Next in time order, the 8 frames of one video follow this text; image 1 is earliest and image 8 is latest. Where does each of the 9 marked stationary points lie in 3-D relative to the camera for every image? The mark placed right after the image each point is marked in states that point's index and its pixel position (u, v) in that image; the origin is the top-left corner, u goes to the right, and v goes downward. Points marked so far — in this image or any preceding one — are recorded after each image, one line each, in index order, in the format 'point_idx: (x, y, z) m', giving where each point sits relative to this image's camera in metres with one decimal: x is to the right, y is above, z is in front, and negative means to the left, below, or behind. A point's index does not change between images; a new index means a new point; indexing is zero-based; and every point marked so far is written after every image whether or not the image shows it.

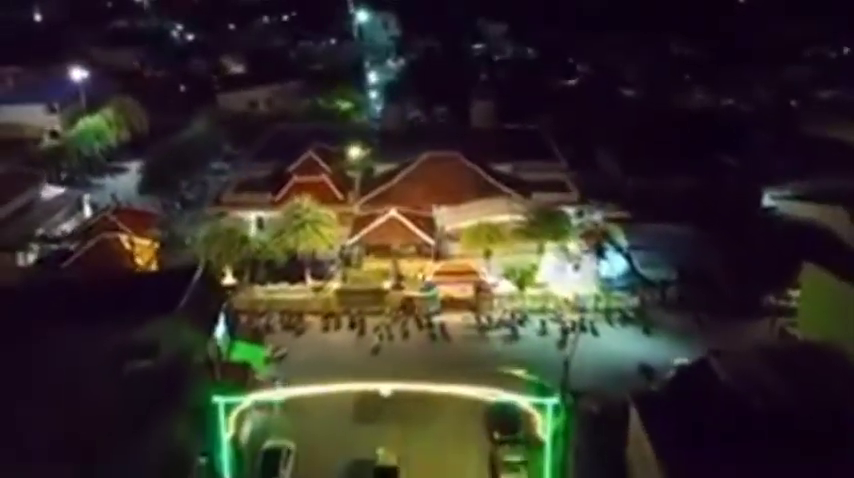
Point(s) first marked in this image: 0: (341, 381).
0: (-0.7, -1.2, +8.3) m
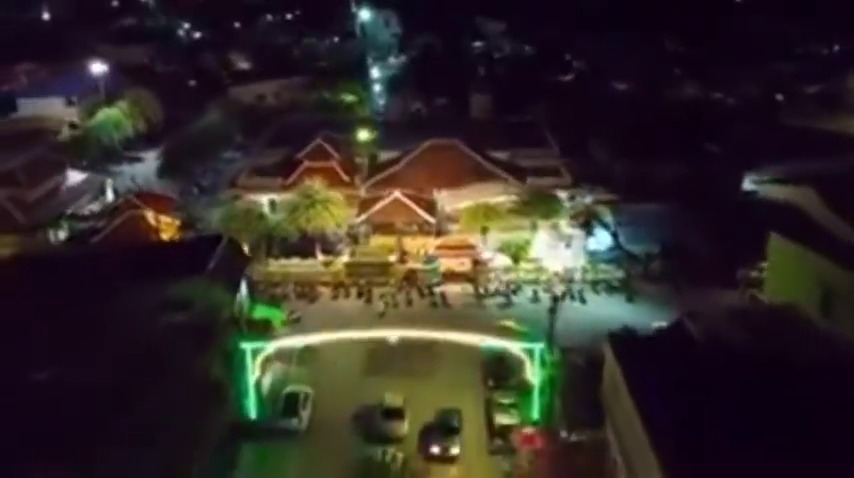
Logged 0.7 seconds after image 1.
0: (-0.7, -0.9, +9.2) m
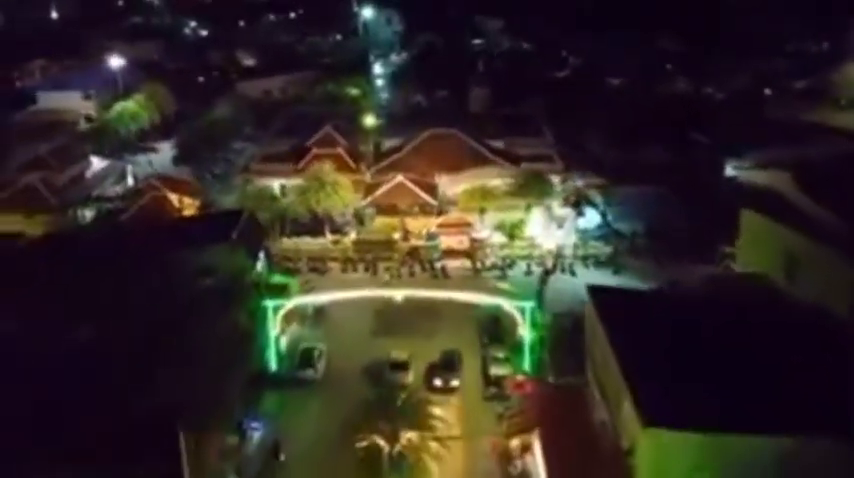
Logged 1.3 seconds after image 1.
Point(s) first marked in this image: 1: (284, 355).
0: (-0.7, -0.6, +10.1) m
1: (-1.3, -1.0, +8.9) m
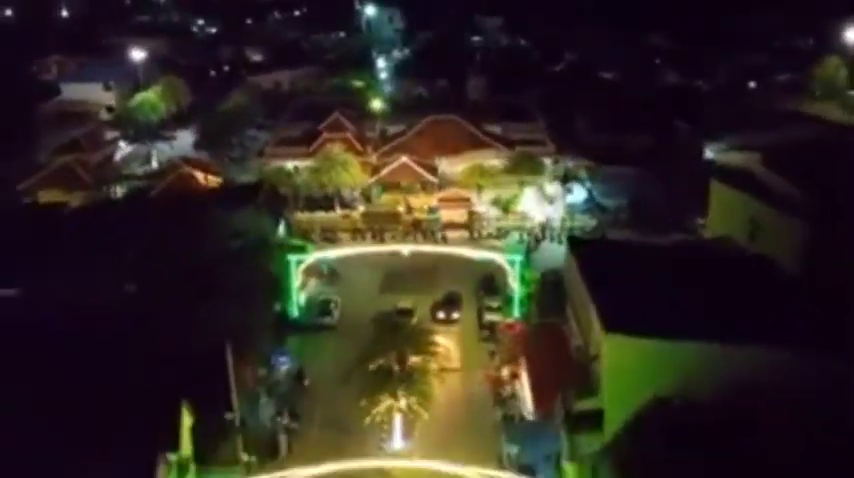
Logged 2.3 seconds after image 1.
0: (-0.7, -0.2, +11.3) m
1: (-1.3, -0.7, +10.1) m
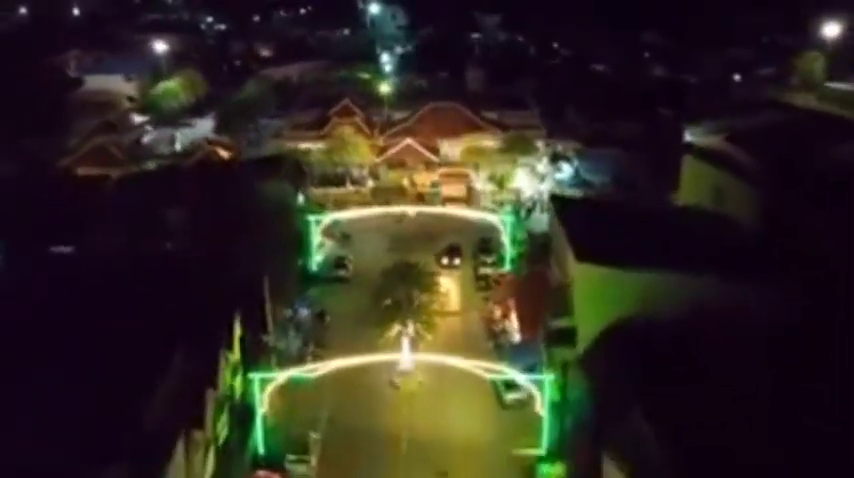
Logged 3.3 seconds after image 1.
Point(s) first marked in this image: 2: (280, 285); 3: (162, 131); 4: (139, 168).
0: (-0.6, +0.2, +12.7) m
1: (-1.3, -0.2, +11.5) m
2: (-1.6, -0.4, +10.4) m
3: (-5.0, +2.0, +17.8) m
4: (-4.6, +1.1, +15.1) m
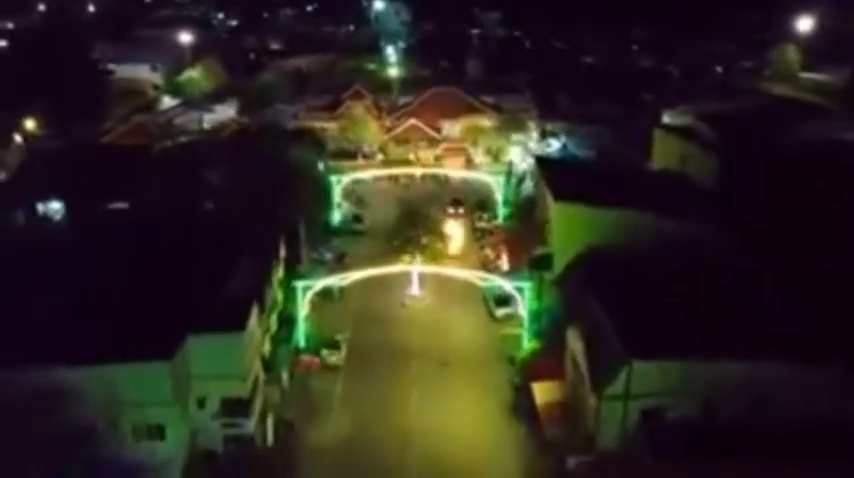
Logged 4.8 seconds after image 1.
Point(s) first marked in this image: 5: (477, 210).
0: (-0.6, +0.8, +14.6) m
1: (-1.2, +0.3, +13.4) m
2: (-1.6, +0.1, +12.3) m
3: (-4.9, +2.6, +19.7) m
4: (-4.5, +1.7, +17.0) m
5: (+0.7, +0.4, +13.6) m
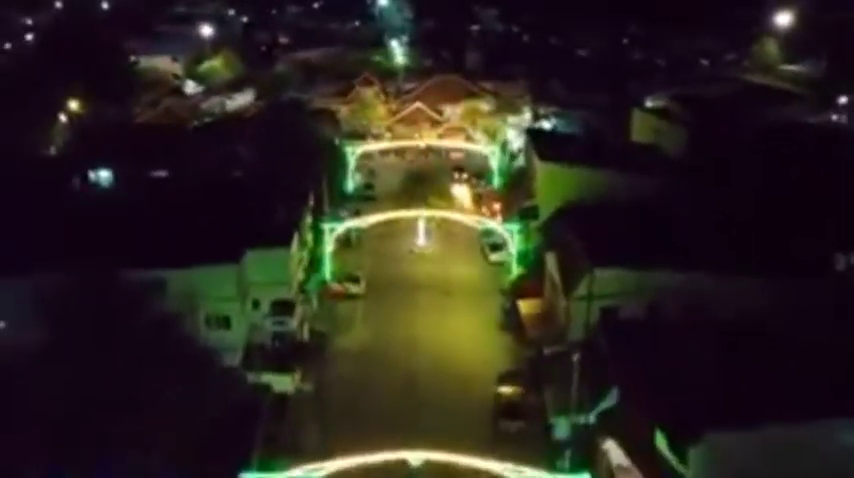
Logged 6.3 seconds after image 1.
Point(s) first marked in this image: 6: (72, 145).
0: (-0.5, +1.3, +16.4) m
1: (-1.2, +0.9, +15.2) m
2: (-1.5, +0.7, +14.1) m
3: (-4.8, +3.2, +21.5) m
4: (-4.5, +2.3, +18.7) m
5: (+0.8, +1.0, +15.3) m
6: (-6.1, +1.7, +16.3) m
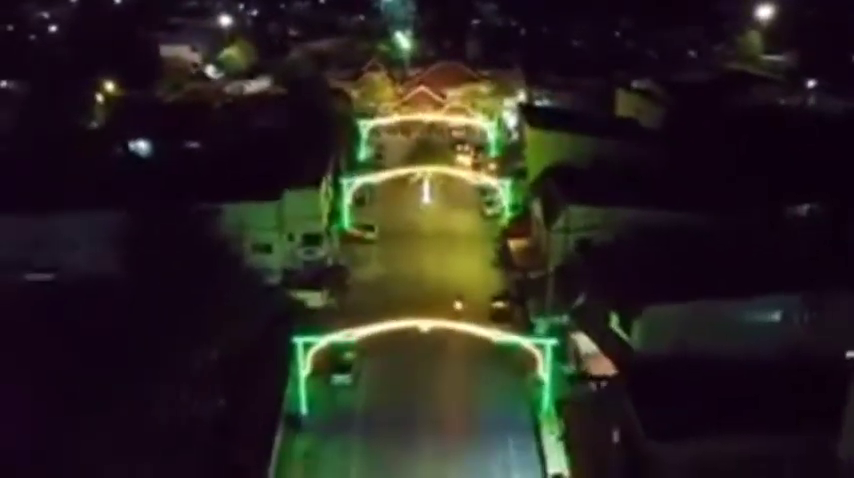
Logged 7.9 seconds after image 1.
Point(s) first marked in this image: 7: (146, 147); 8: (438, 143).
0: (-0.5, +1.9, +18.1) m
1: (-1.1, +1.5, +16.9) m
2: (-1.4, +1.3, +15.8) m
3: (-4.8, +3.8, +23.2) m
4: (-4.4, +2.9, +20.5) m
5: (+0.8, +1.6, +17.1) m
6: (-6.0, +2.3, +18.0) m
7: (-4.9, +1.6, +16.4) m
8: (+0.2, +1.8, +17.7) m
